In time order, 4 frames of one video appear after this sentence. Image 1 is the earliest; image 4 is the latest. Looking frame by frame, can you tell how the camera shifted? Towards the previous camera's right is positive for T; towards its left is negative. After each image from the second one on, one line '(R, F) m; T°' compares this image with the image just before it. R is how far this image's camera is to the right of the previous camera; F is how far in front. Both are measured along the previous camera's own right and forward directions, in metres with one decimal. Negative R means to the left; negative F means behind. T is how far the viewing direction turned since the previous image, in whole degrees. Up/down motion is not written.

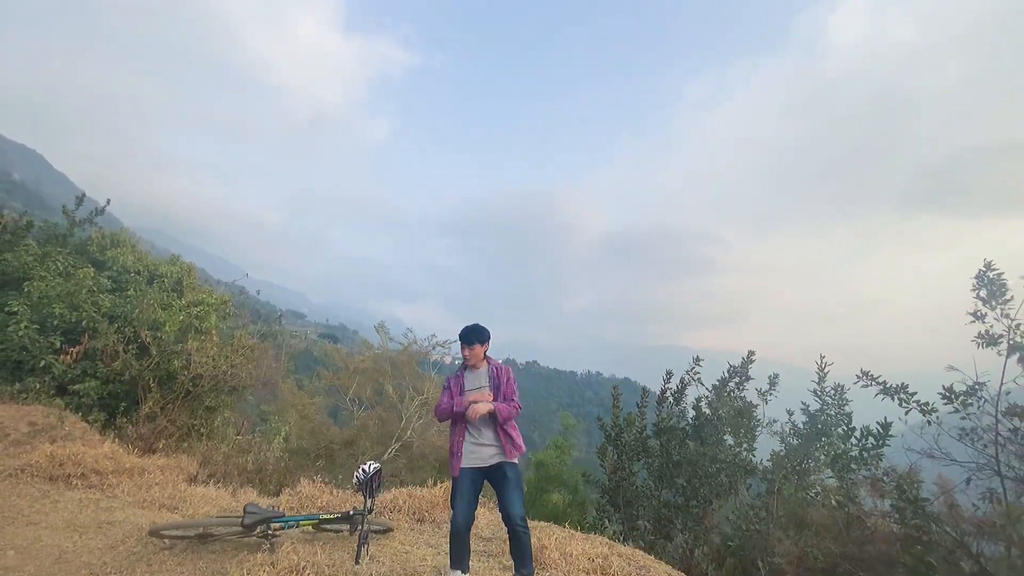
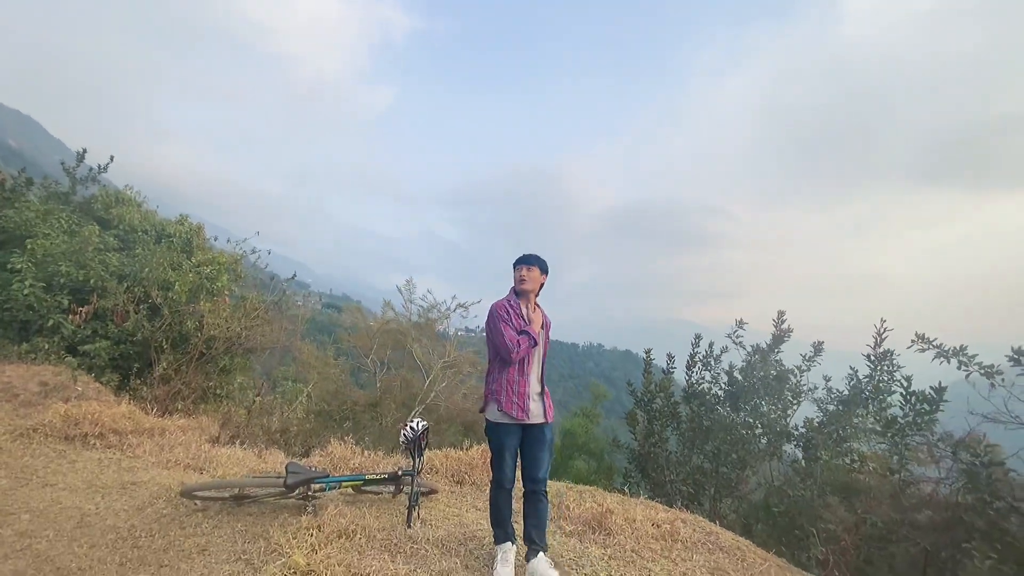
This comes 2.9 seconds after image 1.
(-0.5, +0.4) m; 0°
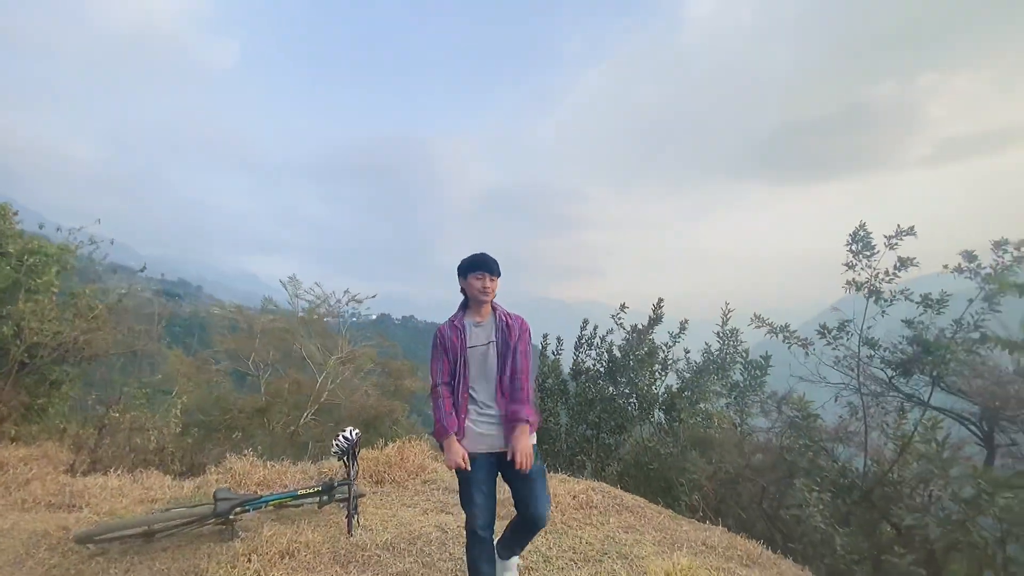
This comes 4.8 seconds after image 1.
(-0.5, -0.1) m; +15°
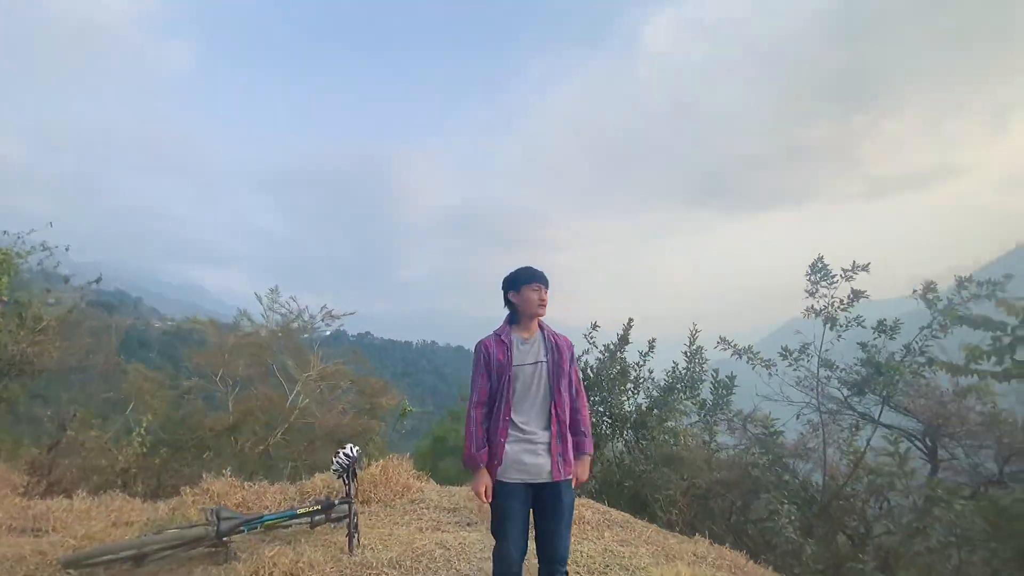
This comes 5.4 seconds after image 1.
(-0.4, -0.1) m; +5°
